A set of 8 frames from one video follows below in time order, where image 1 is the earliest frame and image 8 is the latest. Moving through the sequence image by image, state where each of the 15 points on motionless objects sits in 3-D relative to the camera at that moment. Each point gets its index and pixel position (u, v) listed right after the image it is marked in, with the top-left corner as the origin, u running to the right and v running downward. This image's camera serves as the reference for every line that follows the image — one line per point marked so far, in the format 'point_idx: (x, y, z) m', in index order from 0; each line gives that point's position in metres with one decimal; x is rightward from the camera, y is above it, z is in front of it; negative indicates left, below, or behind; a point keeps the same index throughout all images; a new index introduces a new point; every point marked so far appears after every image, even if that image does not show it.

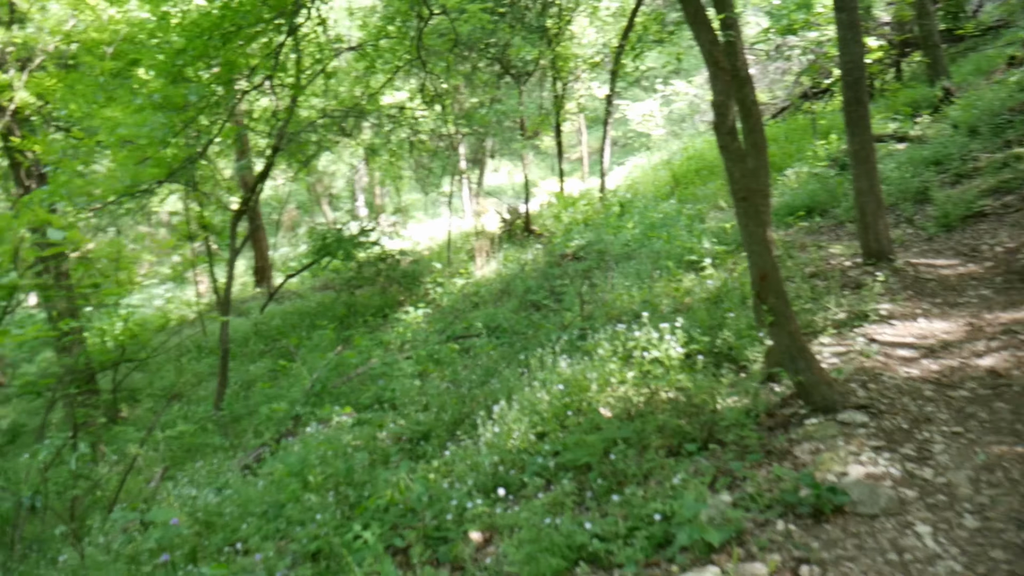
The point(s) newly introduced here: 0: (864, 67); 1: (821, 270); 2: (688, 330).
0: (+2.9, +1.8, +7.2) m
1: (+2.6, +0.1, +7.5) m
2: (+1.2, -0.3, +6.0) m
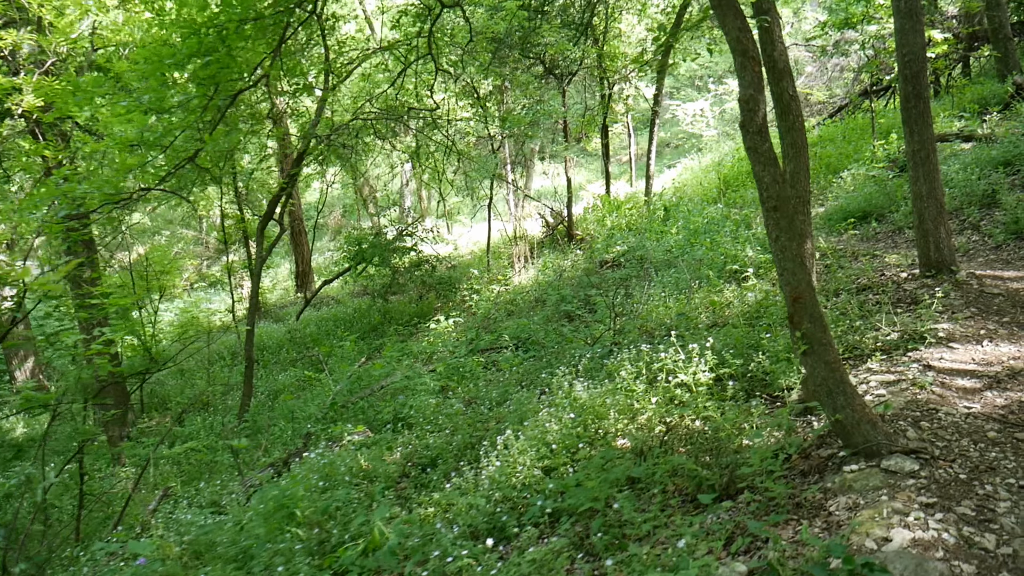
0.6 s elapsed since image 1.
0: (+3.0, +1.7, +6.5) m
1: (+2.8, 0.0, +6.8) m
2: (+1.3, -0.4, +5.4) m
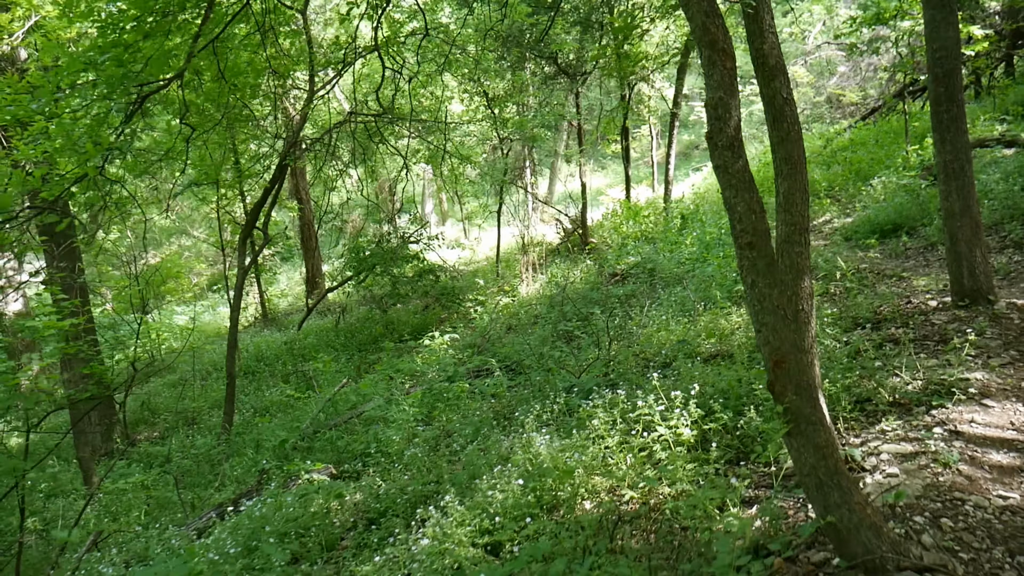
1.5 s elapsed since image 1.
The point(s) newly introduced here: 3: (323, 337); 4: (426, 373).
0: (+2.9, +1.5, +5.6) m
1: (+2.6, -0.2, +6.0) m
2: (+1.0, -0.6, +4.6) m
3: (-3.2, -0.8, +14.8) m
4: (-0.9, -0.9, +9.6) m
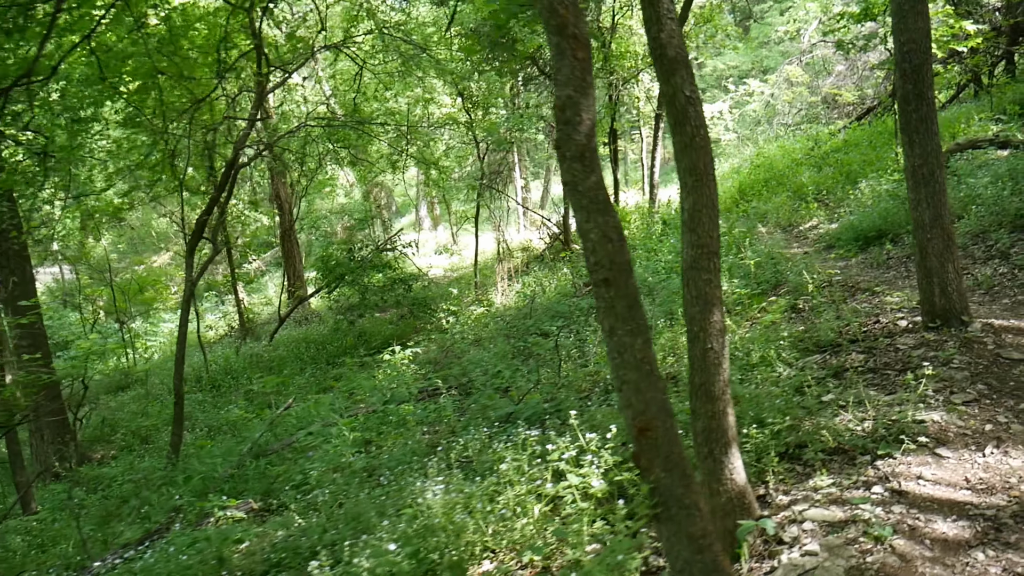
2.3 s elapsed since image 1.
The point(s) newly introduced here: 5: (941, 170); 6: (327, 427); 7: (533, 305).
0: (+2.4, +1.4, +5.1) m
1: (+2.1, -0.3, +5.4) m
2: (+0.6, -0.7, +4.1) m
3: (-3.6, -1.0, +14.3) m
4: (-1.4, -1.1, +9.1) m
5: (+2.5, +0.7, +5.1) m
6: (-1.6, -1.2, +7.7) m
7: (+0.3, -0.2, +11.0) m
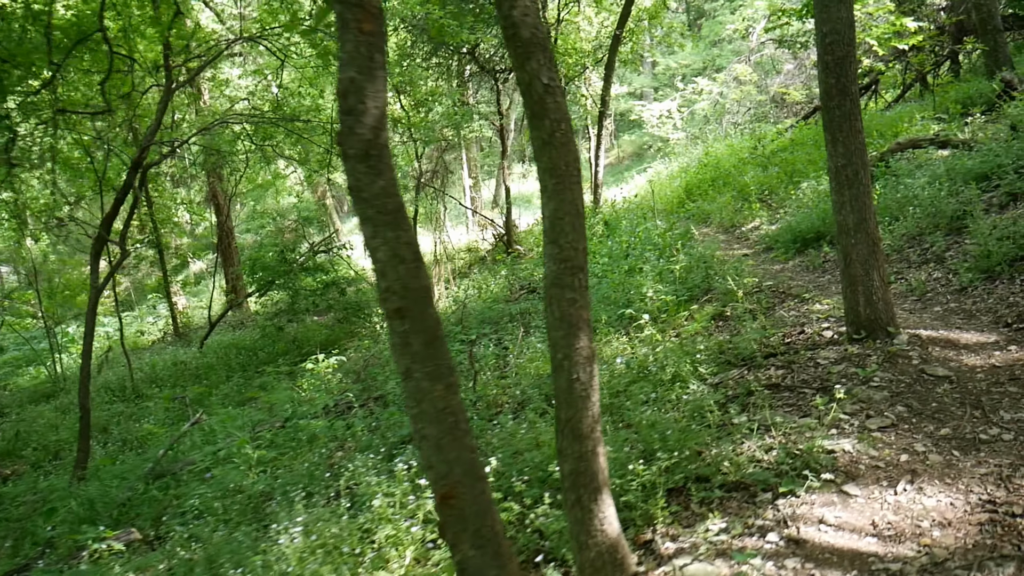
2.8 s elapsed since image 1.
0: (+1.8, +1.3, +4.7) m
1: (+1.5, -0.3, +5.0) m
2: (0.0, -0.8, +3.6) m
3: (-4.5, -1.1, +13.7) m
4: (-2.1, -1.1, +8.6) m
5: (+1.9, +0.6, +4.8) m
6: (-2.3, -1.3, +7.2) m
7: (-0.6, -0.3, +10.5) m
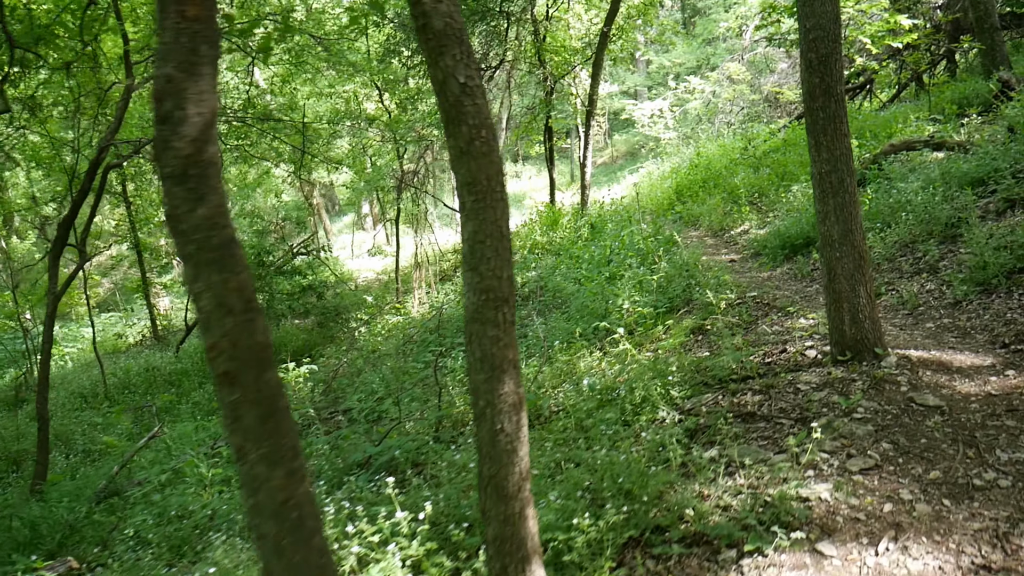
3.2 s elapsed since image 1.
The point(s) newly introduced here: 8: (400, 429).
0: (+1.6, +1.2, +4.4) m
1: (+1.3, -0.4, +4.6) m
2: (-0.2, -0.8, +3.3) m
3: (-4.8, -1.1, +13.3) m
4: (-2.3, -1.2, +8.2) m
5: (+1.7, +0.6, +4.4) m
6: (-2.5, -1.3, +6.8) m
7: (-0.8, -0.3, +10.2) m
8: (-0.7, -0.9, +5.7) m
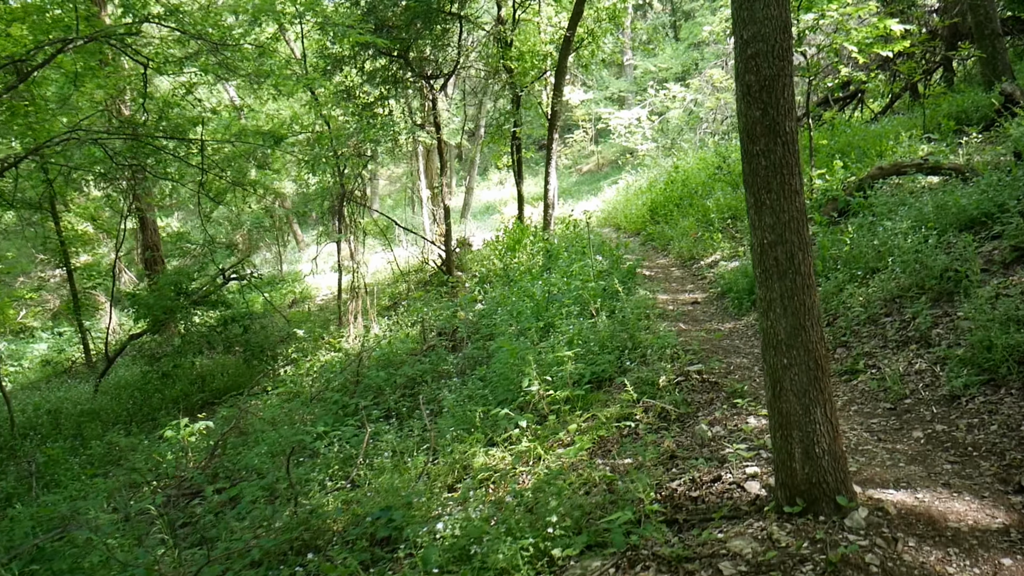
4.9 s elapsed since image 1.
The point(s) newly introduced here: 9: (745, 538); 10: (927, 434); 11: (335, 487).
0: (+0.9, +0.8, +3.1) m
1: (+0.7, -0.8, +3.4) m
2: (-0.8, -1.3, +2.0) m
3: (-5.5, -1.5, +12.0) m
4: (-3.0, -1.6, +6.9) m
5: (+1.0, +0.1, +3.1) m
6: (-3.2, -1.8, +5.5) m
7: (-1.5, -0.8, +8.9) m
8: (-1.4, -1.3, +4.4) m
9: (+0.8, -0.8, +3.0) m
10: (+1.8, -0.6, +3.9) m
11: (-1.0, -1.1, +5.1) m
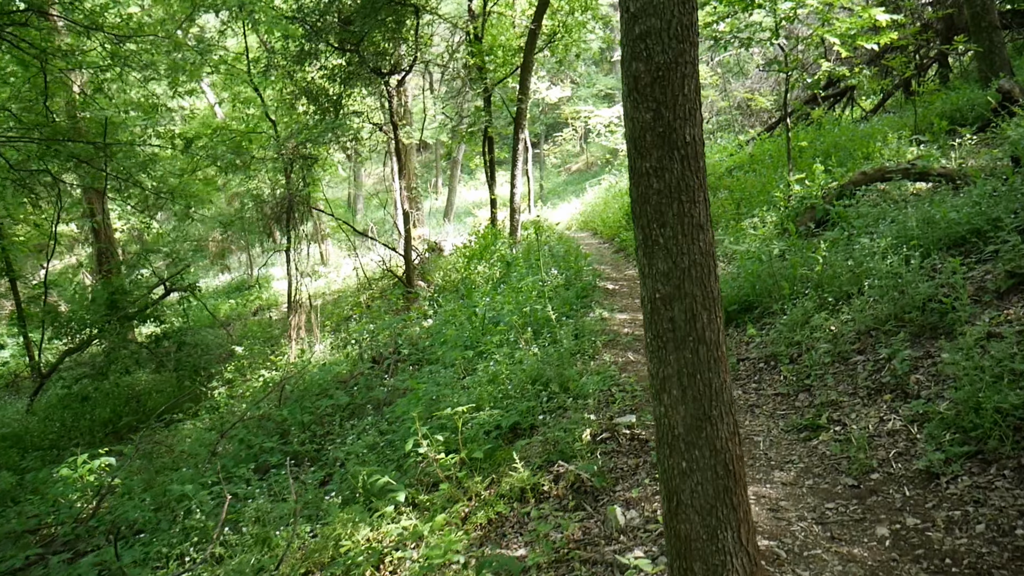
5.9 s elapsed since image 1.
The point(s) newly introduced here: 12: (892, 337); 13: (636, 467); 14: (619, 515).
0: (+0.4, +0.6, +2.2) m
1: (+0.1, -1.0, +2.5) m
2: (-1.4, -1.4, +1.1) m
3: (-6.0, -1.7, +11.1) m
4: (-3.5, -1.8, +6.0) m
5: (+0.5, 0.0, +2.2) m
6: (-3.7, -1.9, +4.7) m
7: (-2.0, -0.9, +8.0) m
8: (-1.9, -1.5, +3.5) m
9: (+0.3, -1.0, +2.1) m
10: (+1.3, -0.8, +3.0) m
11: (-1.5, -1.3, +4.2) m
12: (+2.0, -0.3, +4.7) m
13: (+0.6, -0.8, +3.8) m
14: (+0.4, -0.9, +3.3) m
